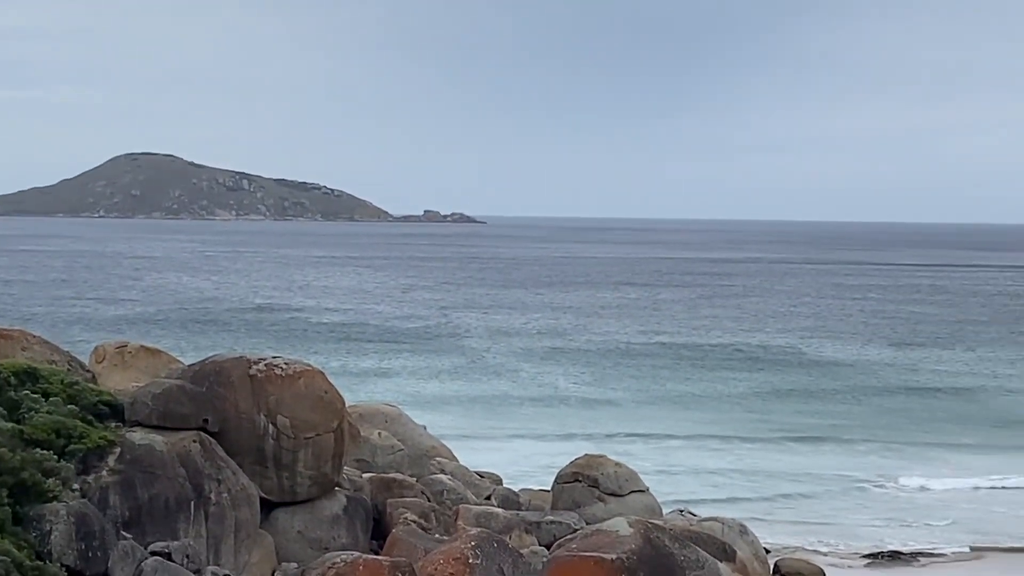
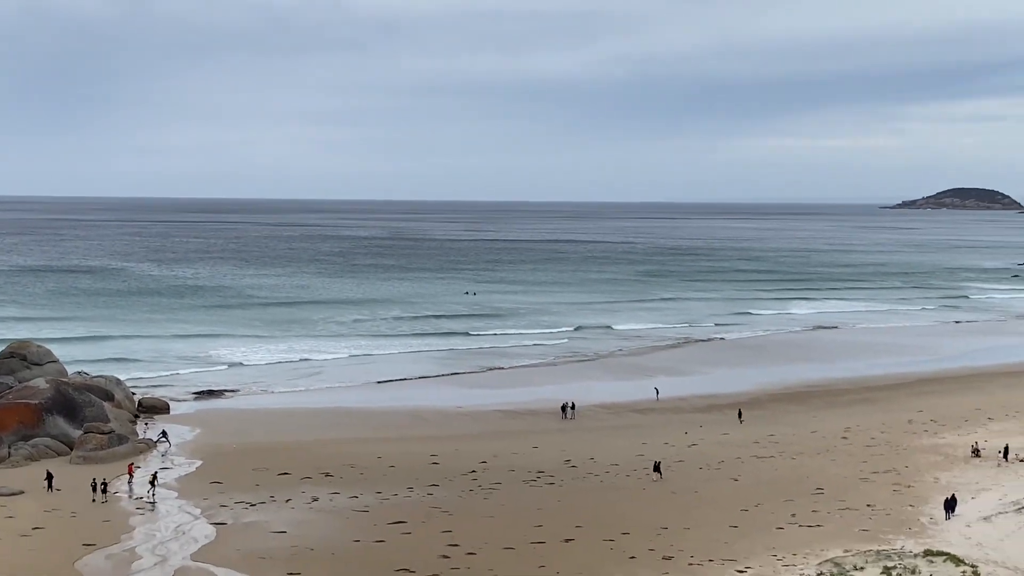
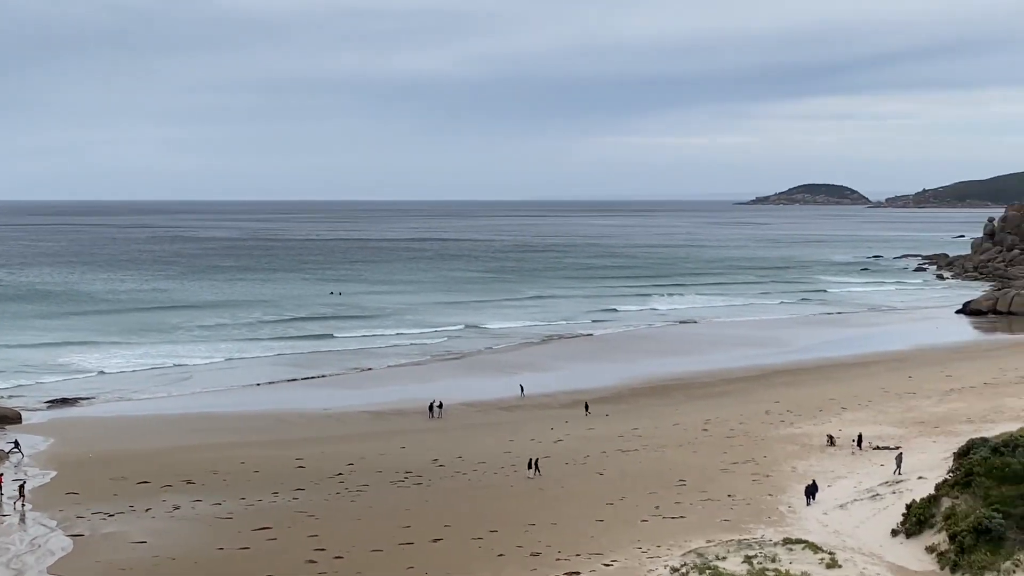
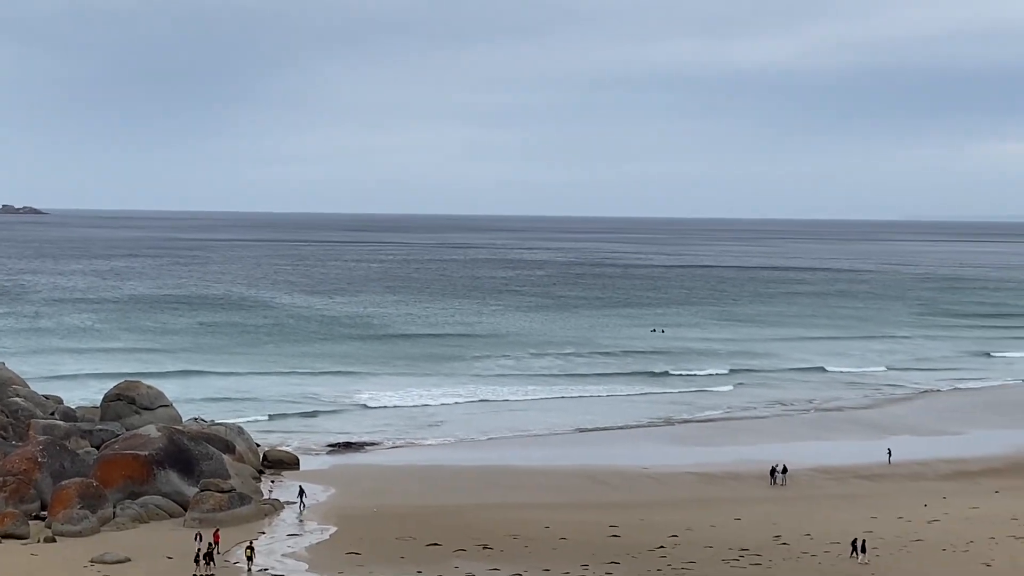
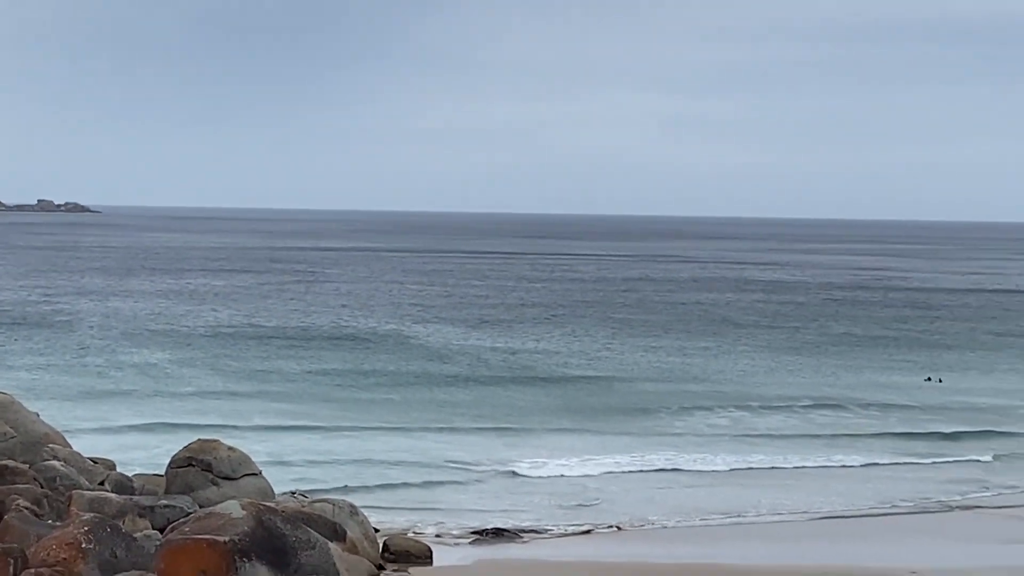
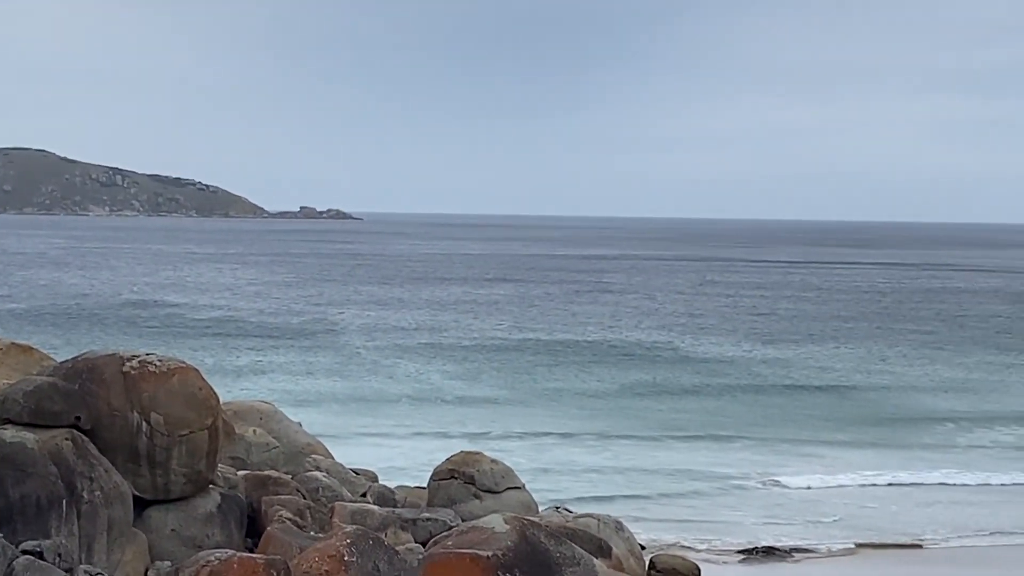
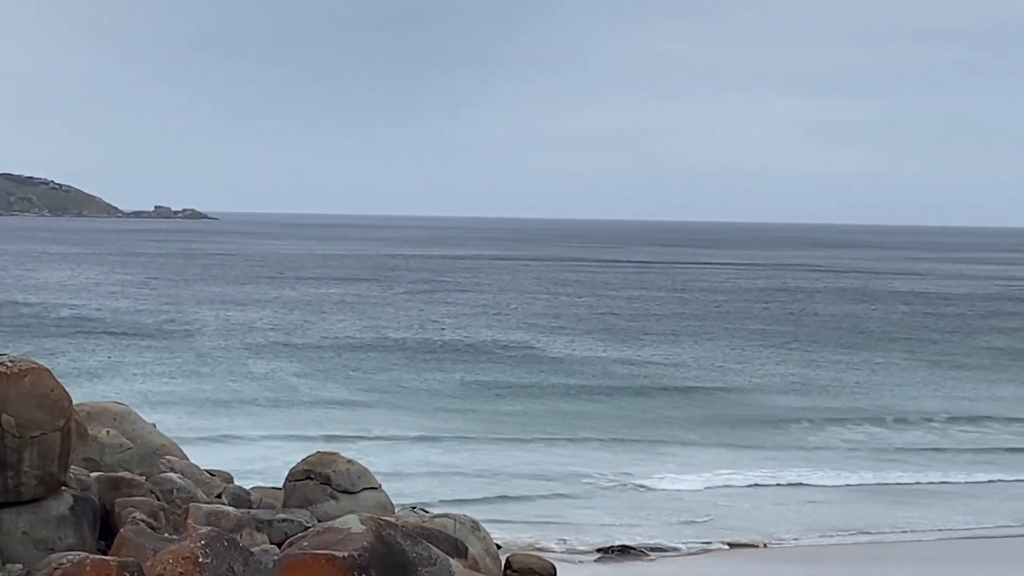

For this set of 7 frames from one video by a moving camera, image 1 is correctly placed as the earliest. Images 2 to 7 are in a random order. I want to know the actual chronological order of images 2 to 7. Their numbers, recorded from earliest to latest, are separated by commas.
6, 7, 5, 4, 2, 3
